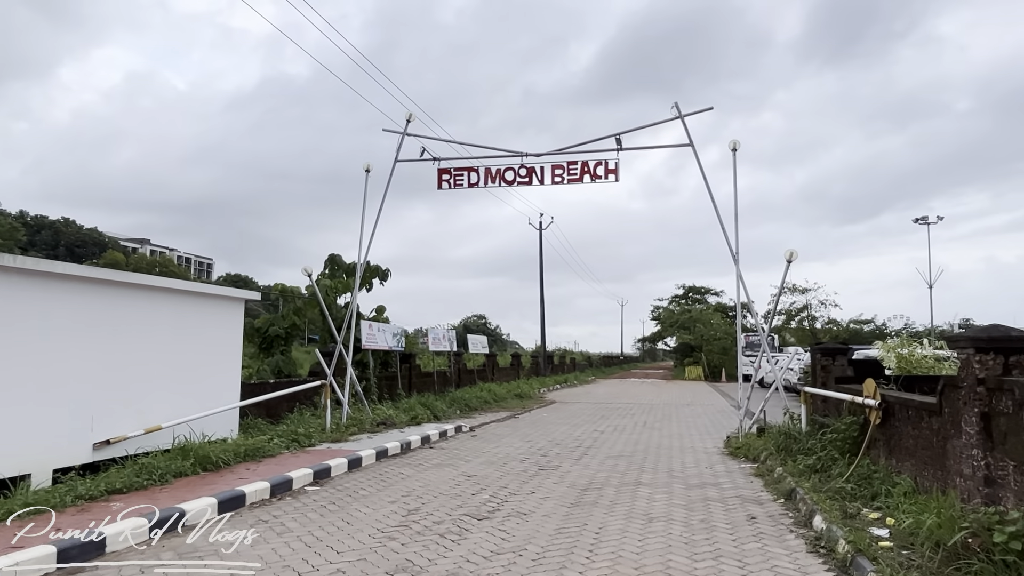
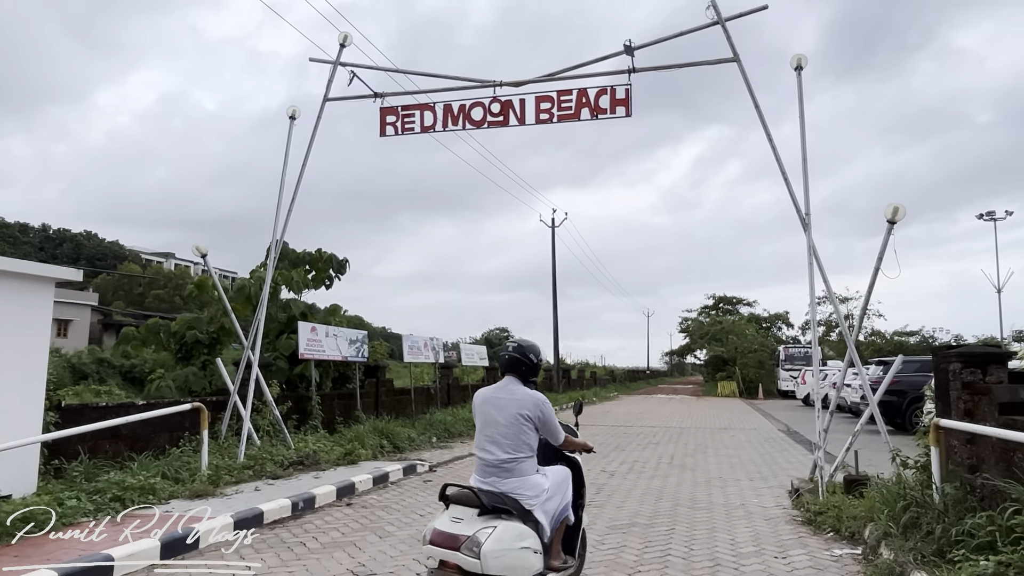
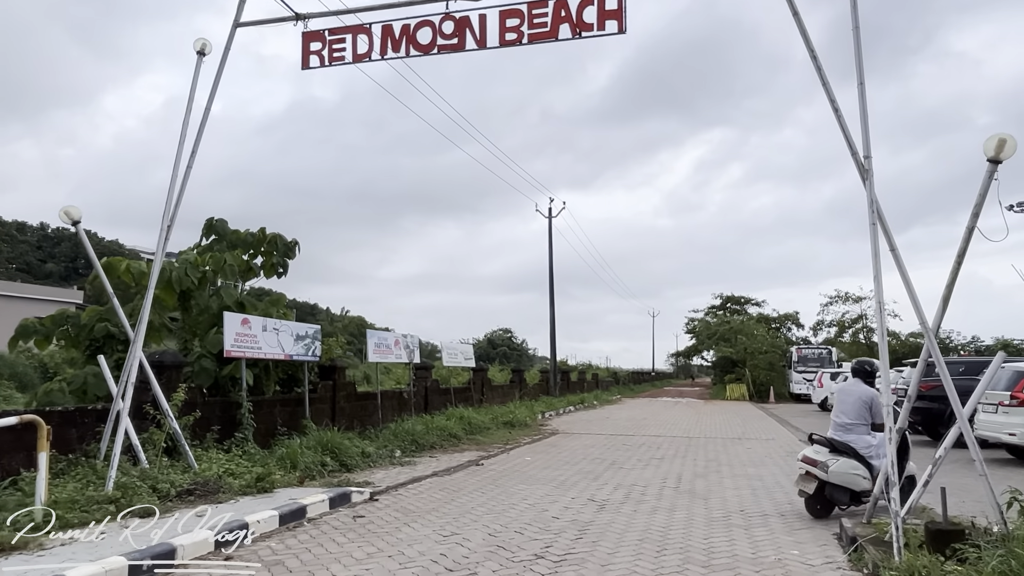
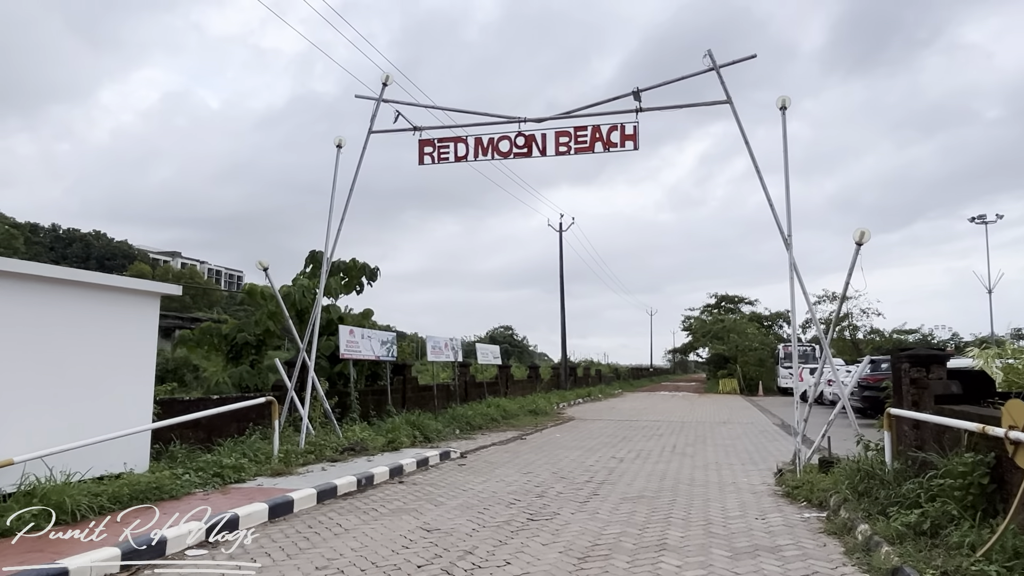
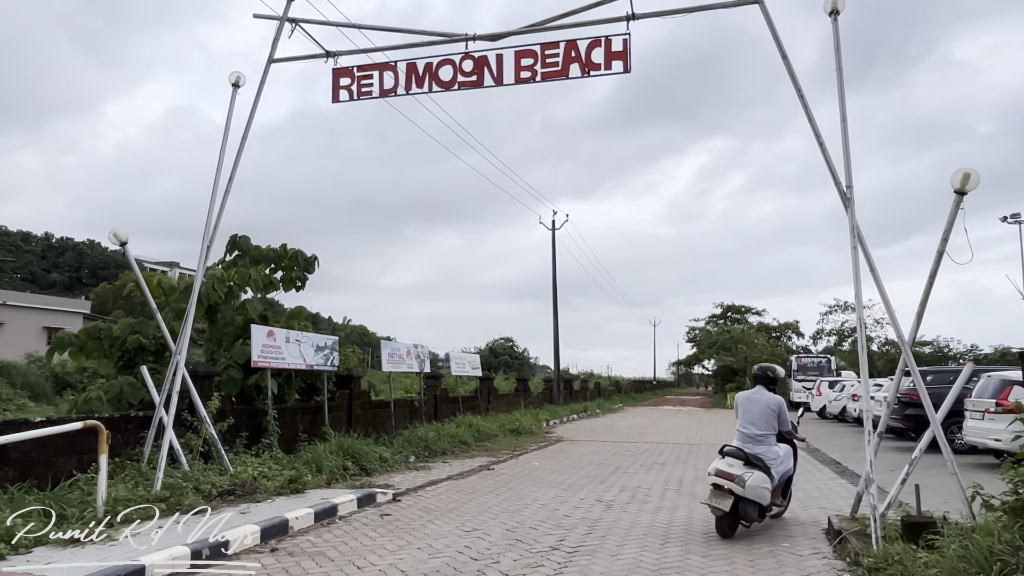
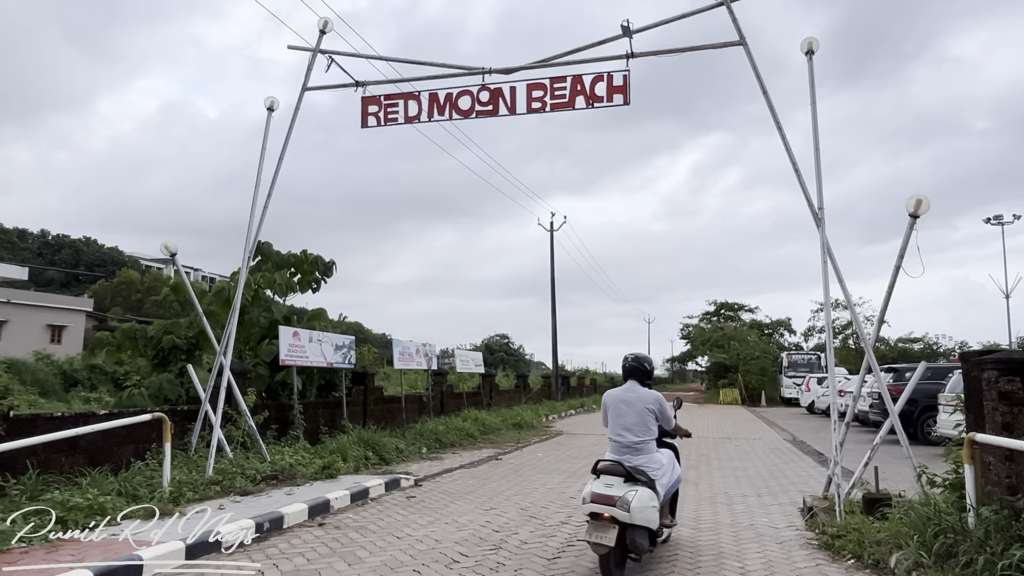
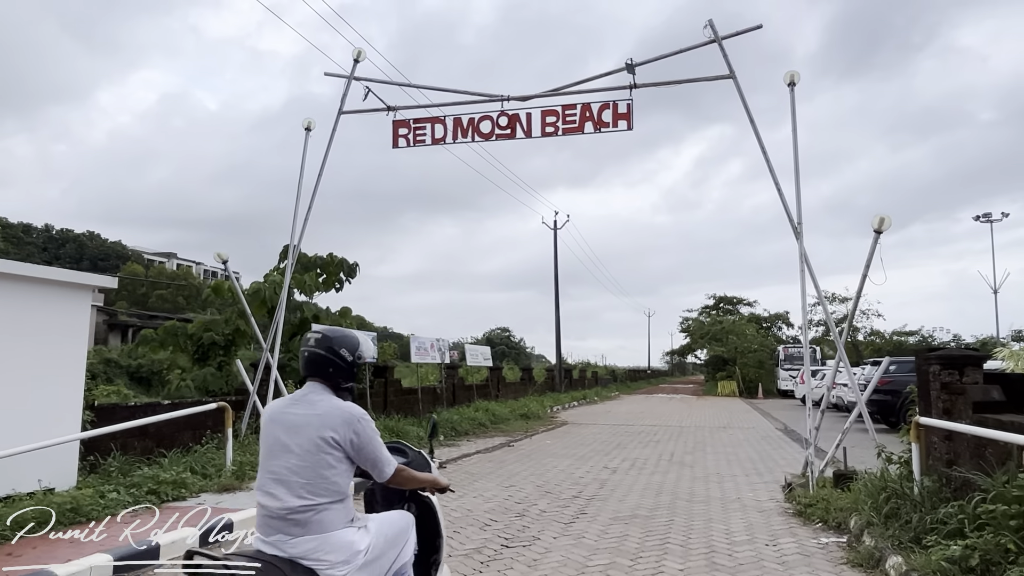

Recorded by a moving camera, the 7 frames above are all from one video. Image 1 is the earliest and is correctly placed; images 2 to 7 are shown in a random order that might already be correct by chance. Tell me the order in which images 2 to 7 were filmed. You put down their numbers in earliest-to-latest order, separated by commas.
4, 7, 2, 6, 5, 3
